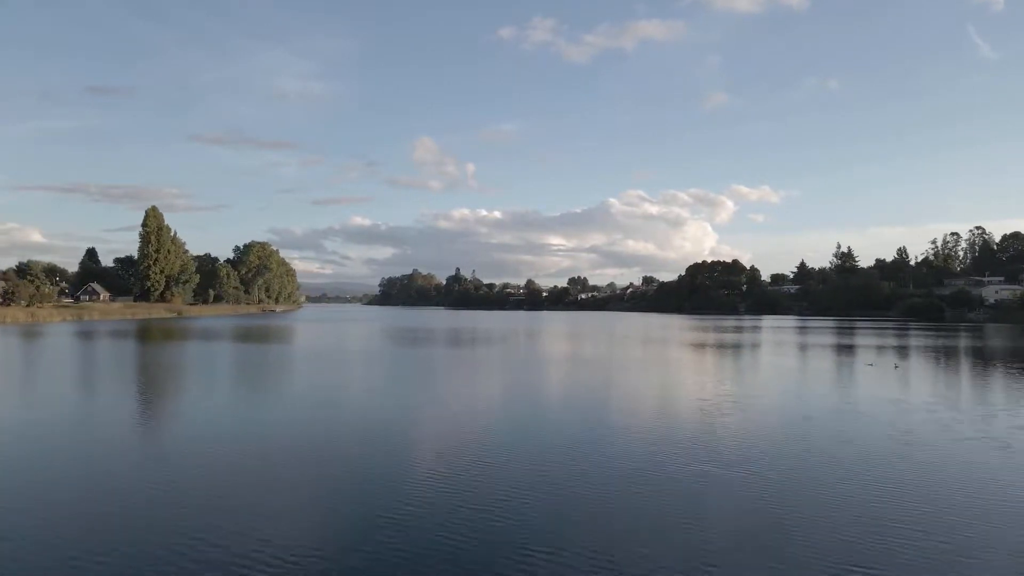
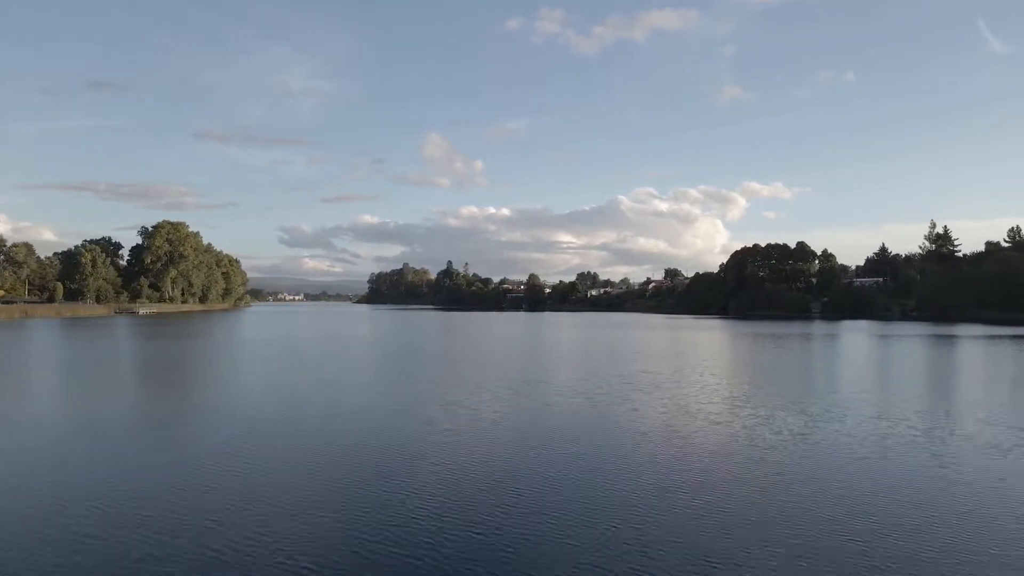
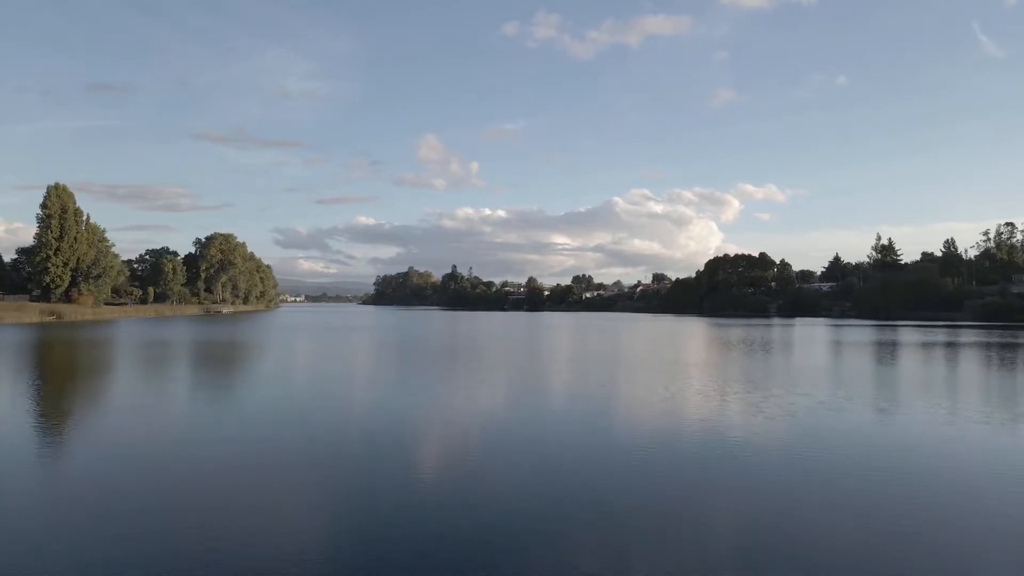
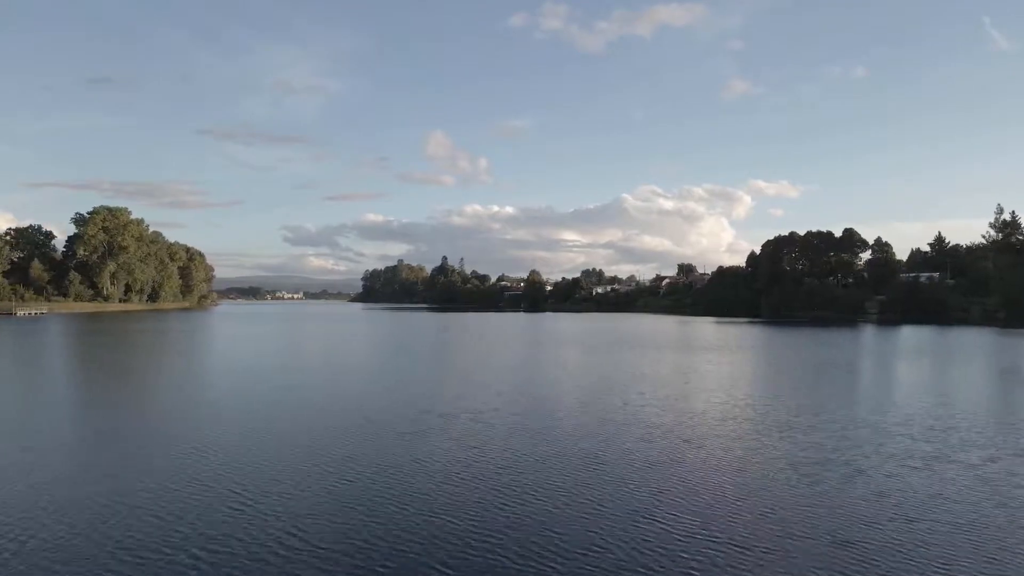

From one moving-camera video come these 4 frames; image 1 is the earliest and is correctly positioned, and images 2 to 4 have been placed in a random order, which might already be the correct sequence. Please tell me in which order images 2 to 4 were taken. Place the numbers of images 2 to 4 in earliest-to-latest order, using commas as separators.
3, 2, 4
